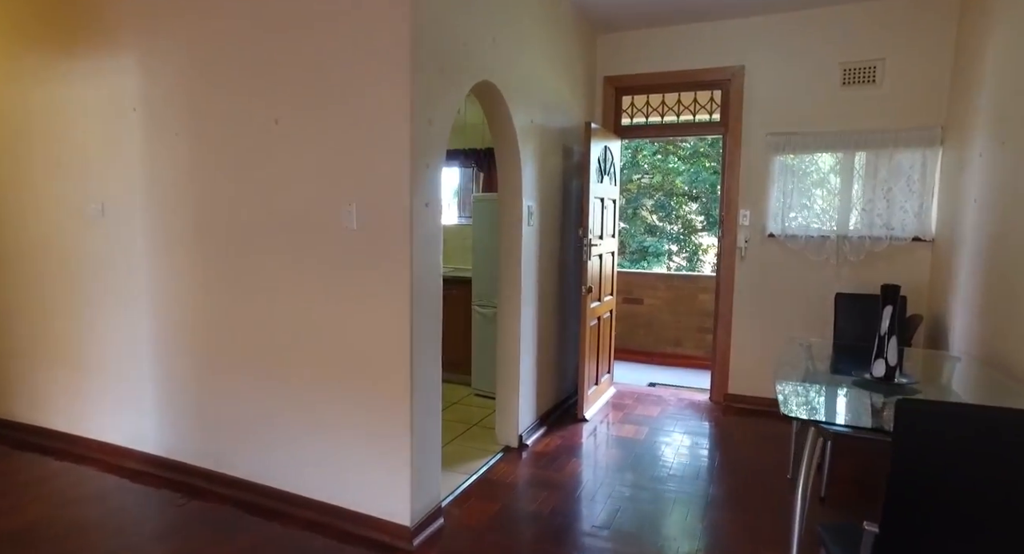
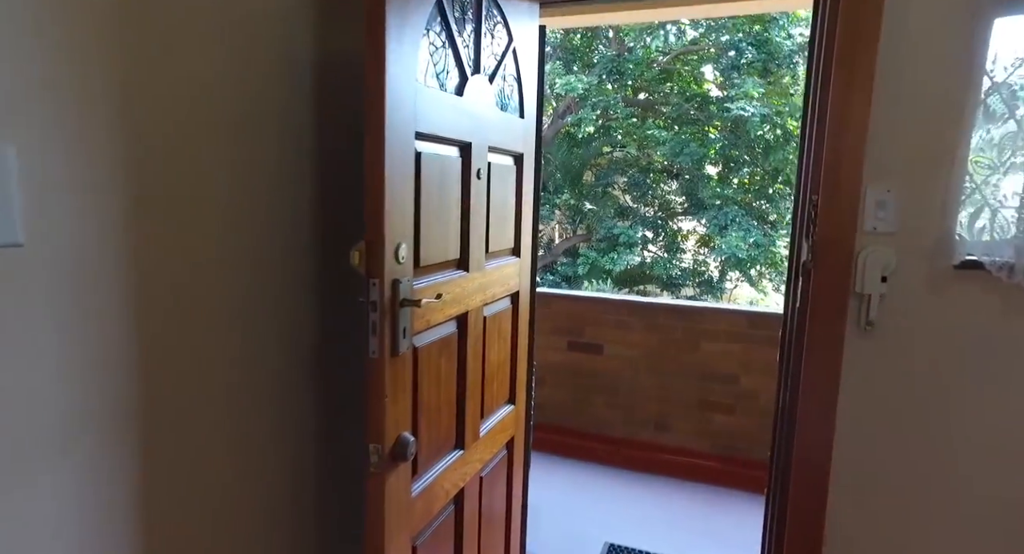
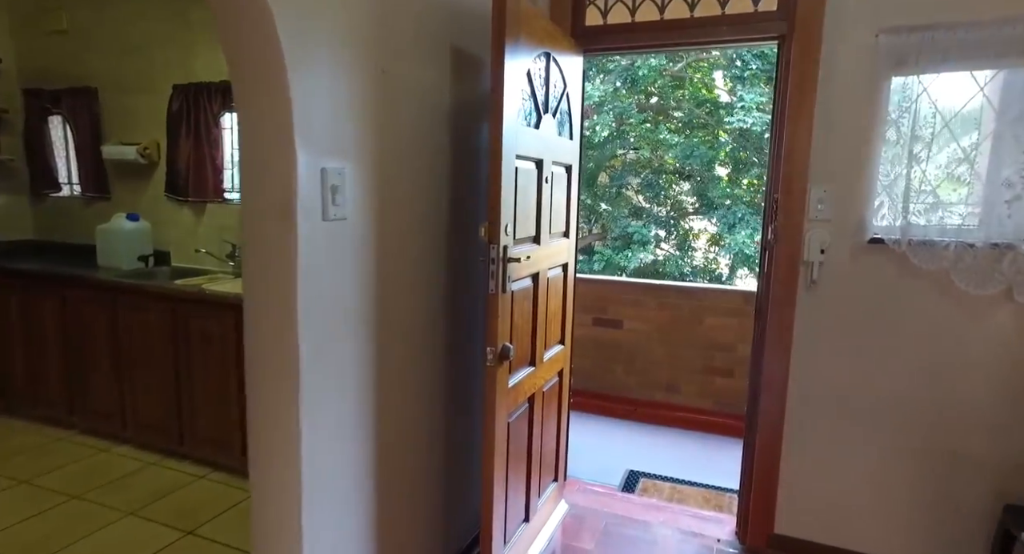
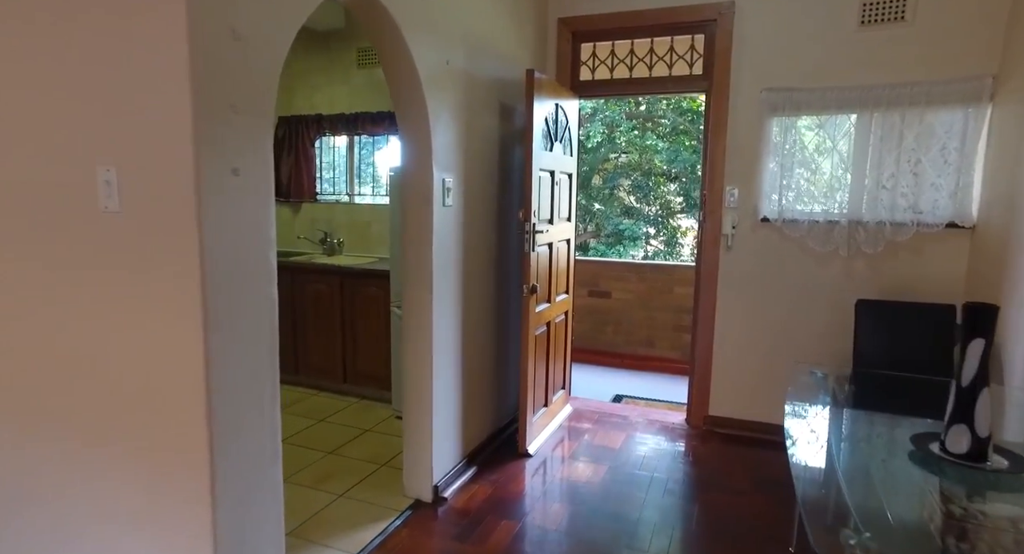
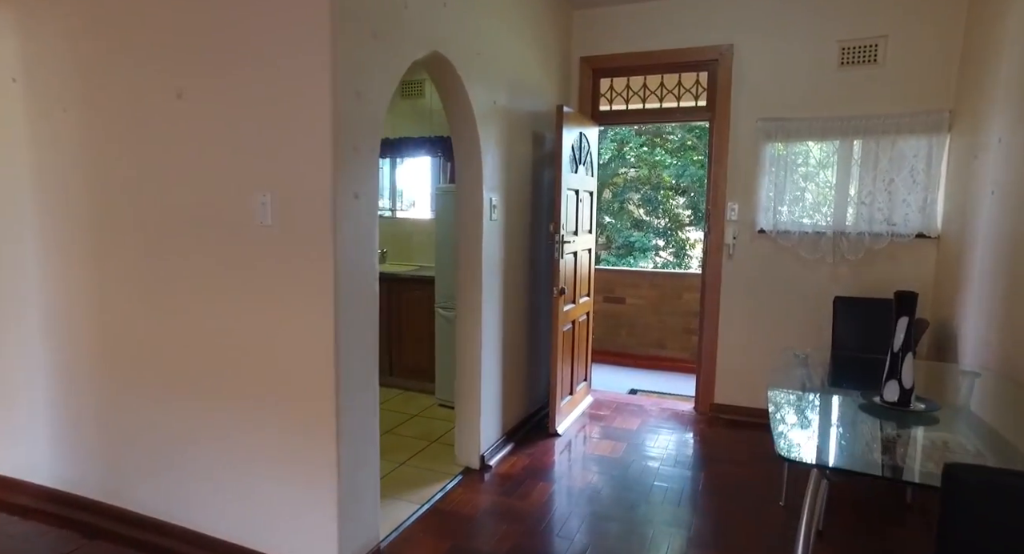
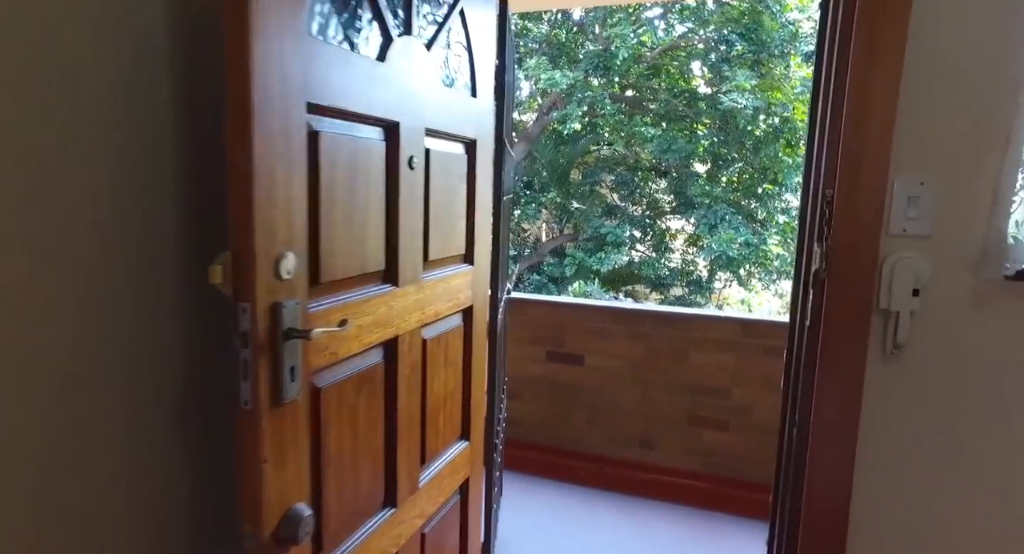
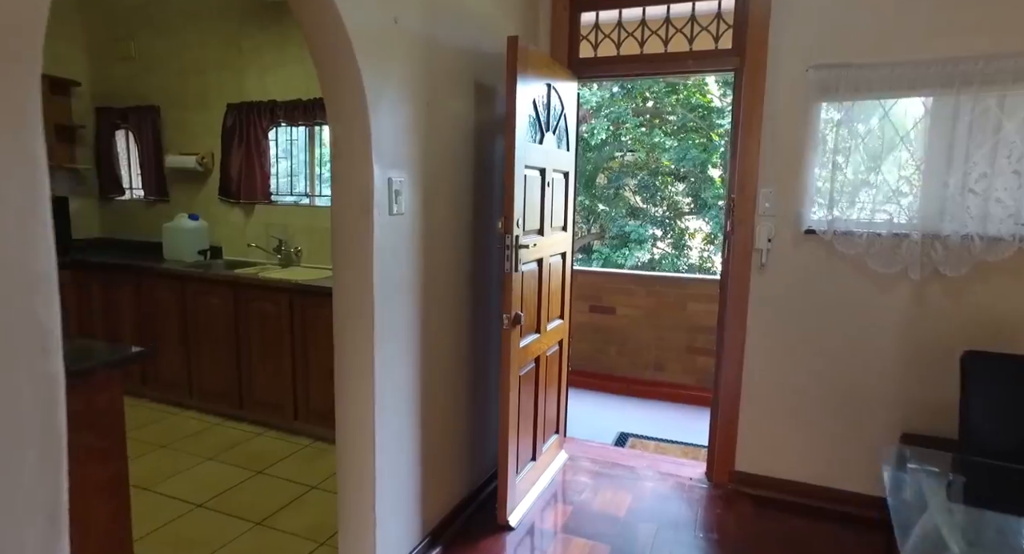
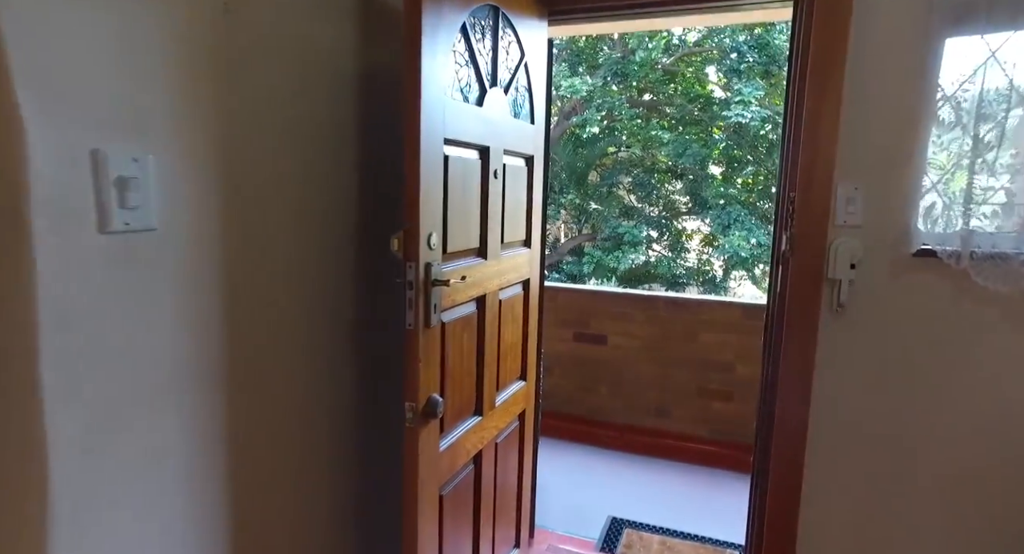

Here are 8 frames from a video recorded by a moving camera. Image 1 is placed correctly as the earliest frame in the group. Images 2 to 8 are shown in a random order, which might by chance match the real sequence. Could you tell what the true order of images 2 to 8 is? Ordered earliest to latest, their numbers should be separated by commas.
5, 4, 7, 3, 8, 2, 6
